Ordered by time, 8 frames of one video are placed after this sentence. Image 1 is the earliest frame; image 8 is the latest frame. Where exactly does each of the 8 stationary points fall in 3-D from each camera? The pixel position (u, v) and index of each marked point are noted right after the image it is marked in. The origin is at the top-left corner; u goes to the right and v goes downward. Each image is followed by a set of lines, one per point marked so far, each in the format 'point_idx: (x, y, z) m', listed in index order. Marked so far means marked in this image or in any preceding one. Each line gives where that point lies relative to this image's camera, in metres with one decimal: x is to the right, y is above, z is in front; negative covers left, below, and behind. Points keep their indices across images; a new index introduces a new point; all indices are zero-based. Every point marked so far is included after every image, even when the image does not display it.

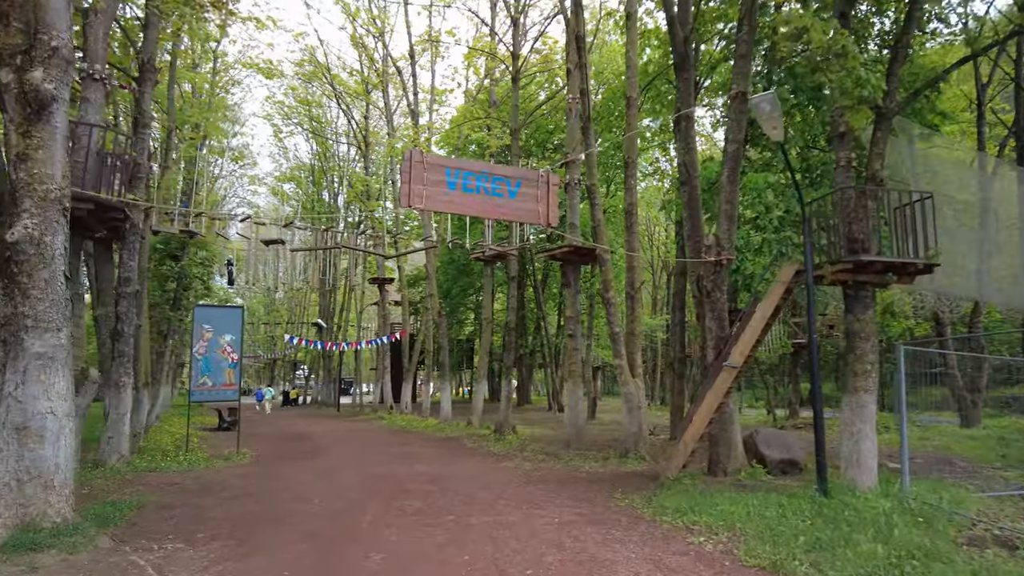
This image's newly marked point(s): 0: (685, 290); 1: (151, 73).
0: (+4.9, -0.1, +18.1) m
1: (-7.1, +4.2, +12.4) m
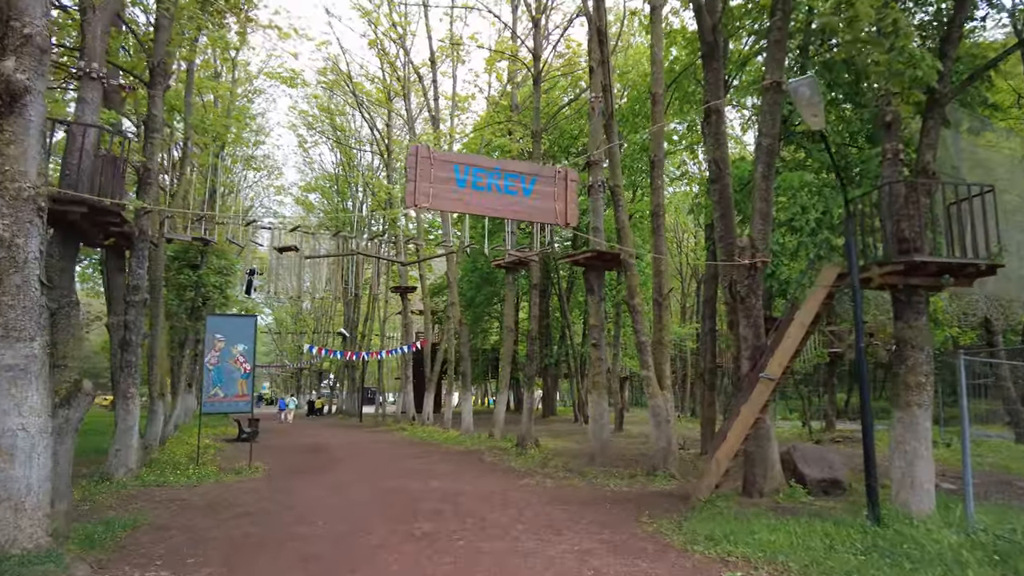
0: (+5.5, -0.2, +17.3) m
1: (-6.7, +4.1, +12.2) m
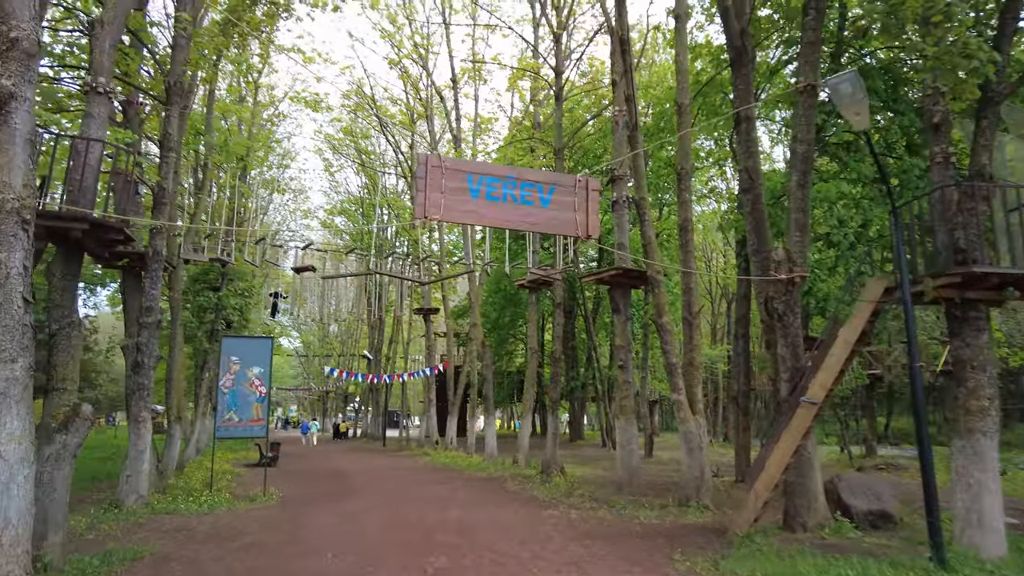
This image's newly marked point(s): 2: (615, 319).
0: (+6.1, -0.7, +16.5) m
1: (-6.3, +3.7, +12.1) m
2: (+2.2, -0.7, +13.9) m
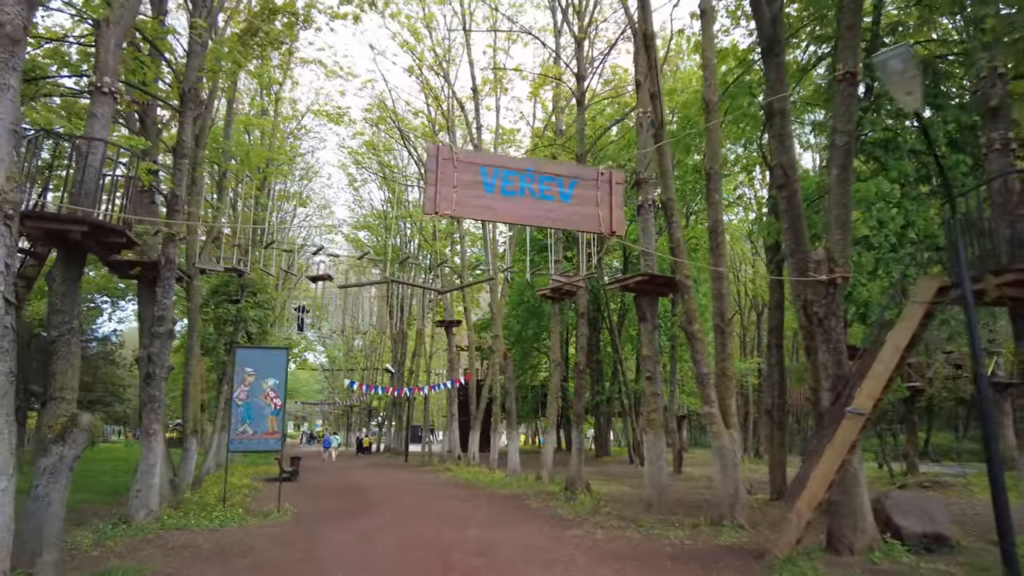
0: (+6.6, -0.9, +15.8) m
1: (-6.0, +3.5, +12.0) m
2: (+2.7, -0.8, +13.3) m
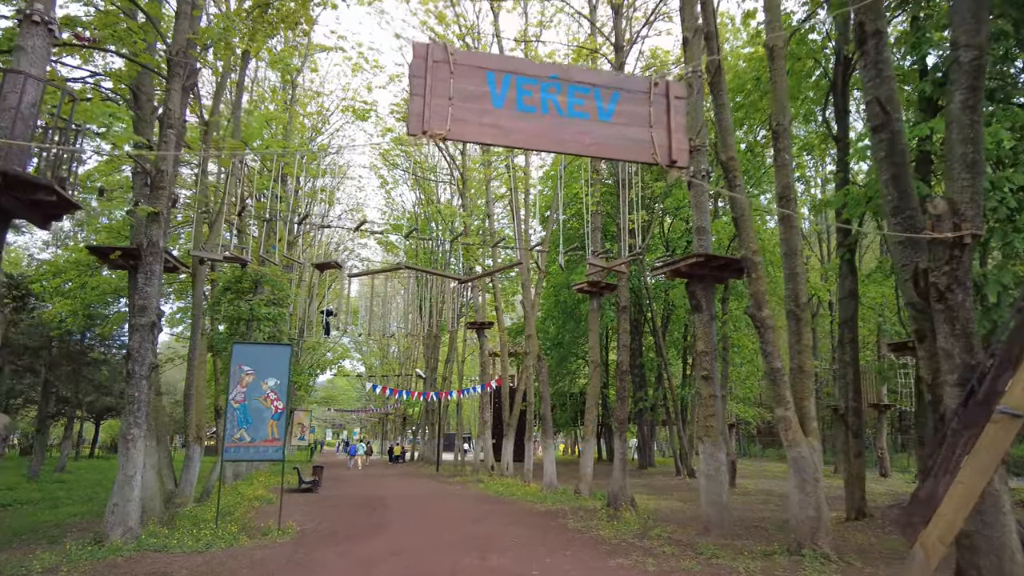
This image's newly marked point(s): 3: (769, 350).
0: (+7.3, -0.6, +13.7) m
1: (-5.5, +3.7, +10.7) m
2: (+3.3, -0.5, +11.4) m
3: (+3.6, -0.9, +8.9) m
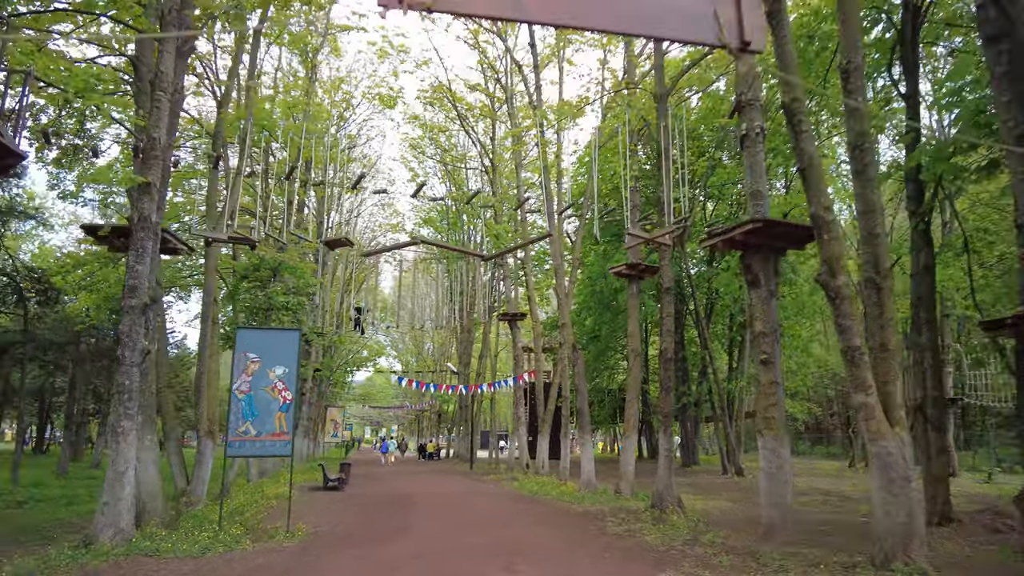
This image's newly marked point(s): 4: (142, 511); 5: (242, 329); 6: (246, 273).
0: (+7.9, -0.1, +12.0) m
1: (-5.1, +4.0, +9.8) m
2: (+3.7, -0.1, +10.1) m
3: (+3.9, -0.4, +7.5) m
4: (-5.7, -3.4, +9.8) m
5: (-4.3, -0.6, +10.2) m
6: (-6.6, +0.4, +15.9) m
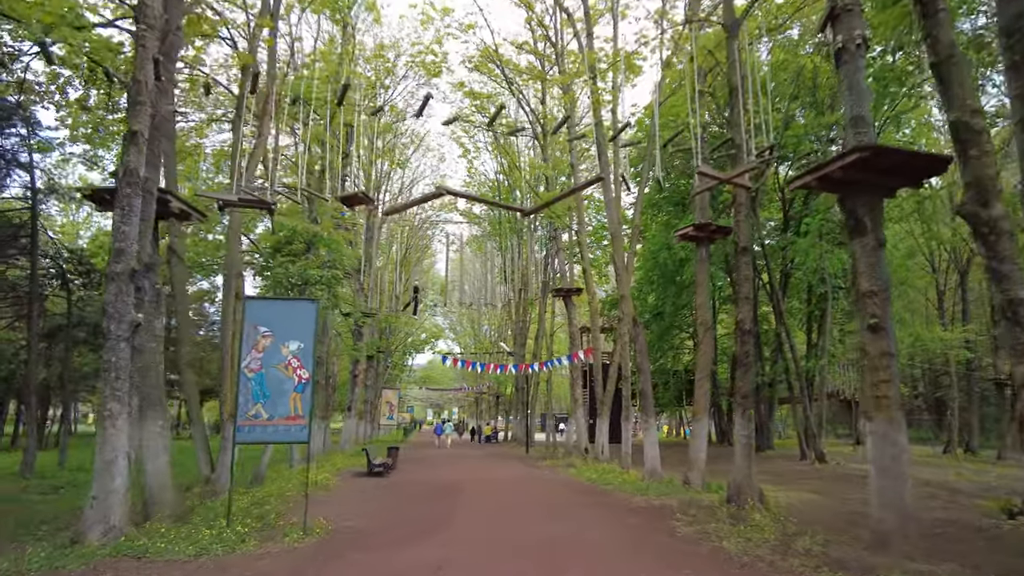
0: (+8.7, +0.6, +9.7) m
1: (-4.6, +4.4, +8.6) m
2: (+4.3, +0.5, +8.1) m
3: (+4.2, +0.1, +5.5) m
4: (-5.0, -3.0, +8.8) m
5: (-3.7, -0.2, +9.0) m
6: (-5.4, +1.0, +14.9) m
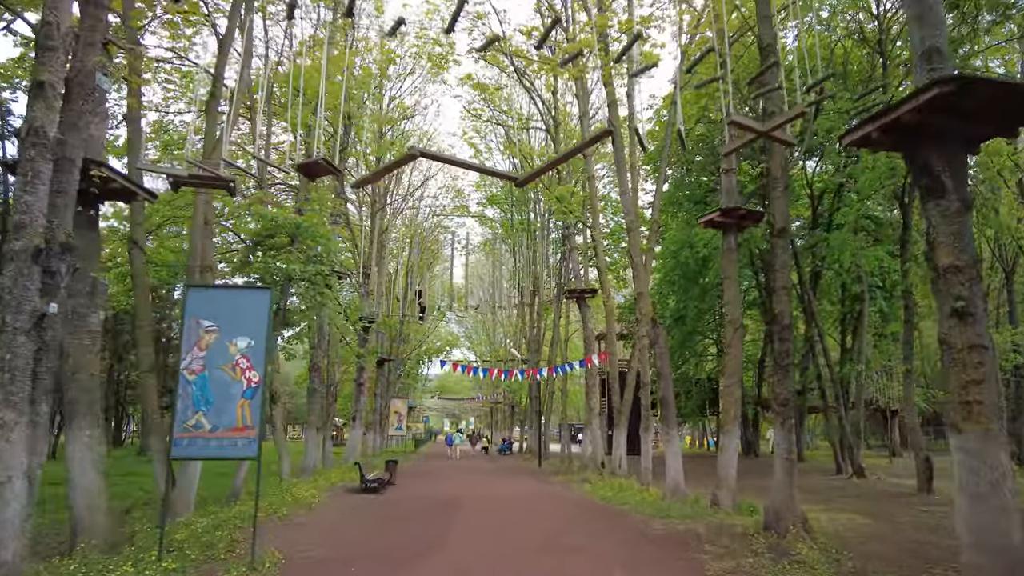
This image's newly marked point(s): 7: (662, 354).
0: (+8.6, +0.9, +7.9) m
1: (-4.8, +4.6, +7.3) m
2: (+4.2, +0.8, +6.5) m
3: (+4.0, +0.4, +3.9) m
4: (-5.1, -2.8, +7.4) m
5: (-3.8, 0.0, +7.6) m
6: (-5.4, +1.0, +13.5) m
7: (+4.3, -1.9, +18.1) m
